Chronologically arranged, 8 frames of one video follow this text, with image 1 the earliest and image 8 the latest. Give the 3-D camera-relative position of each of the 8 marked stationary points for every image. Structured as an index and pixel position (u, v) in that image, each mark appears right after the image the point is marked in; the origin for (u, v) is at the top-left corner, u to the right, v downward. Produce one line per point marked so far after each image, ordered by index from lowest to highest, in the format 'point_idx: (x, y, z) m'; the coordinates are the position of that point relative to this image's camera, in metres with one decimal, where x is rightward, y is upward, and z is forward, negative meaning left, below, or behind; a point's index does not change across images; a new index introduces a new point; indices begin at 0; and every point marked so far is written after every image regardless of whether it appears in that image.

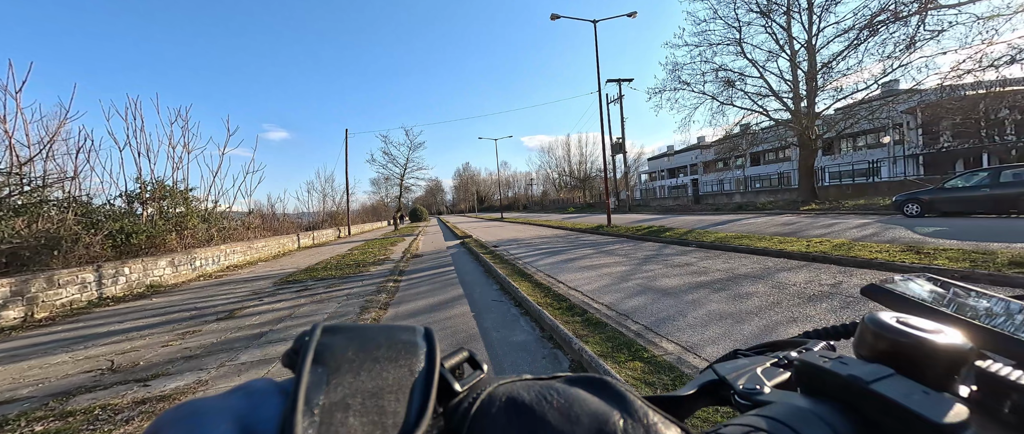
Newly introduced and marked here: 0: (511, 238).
0: (-0.1, -1.2, +19.5) m
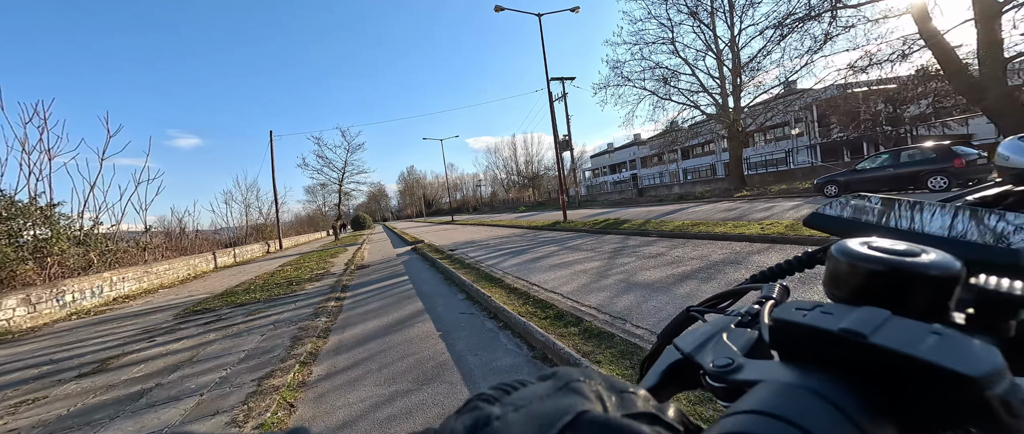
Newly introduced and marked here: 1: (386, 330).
0: (-2.4, -1.2, +18.4) m
1: (-2.0, -1.8, +5.5) m
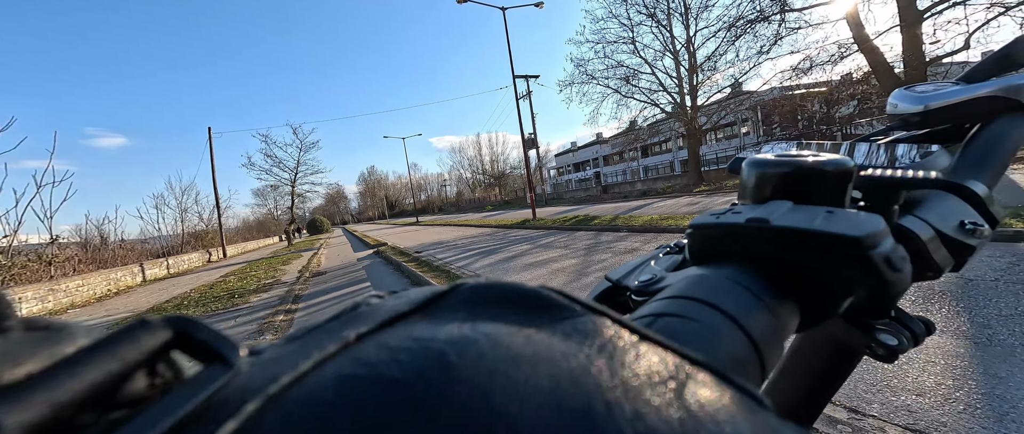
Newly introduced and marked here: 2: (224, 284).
0: (-4.0, -1.3, +17.5) m
1: (-2.3, -1.8, +4.8) m
2: (-10.6, -2.5, +12.8) m
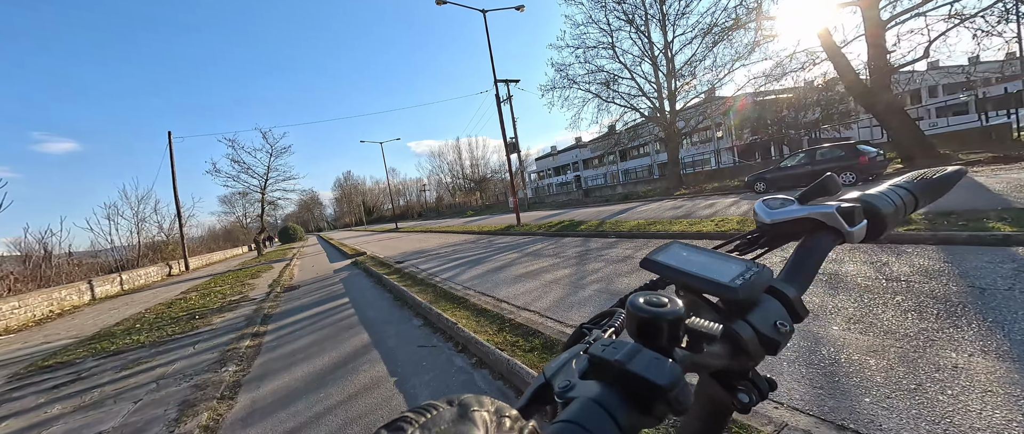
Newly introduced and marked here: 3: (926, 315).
0: (-4.8, -1.6, +16.9) m
1: (-2.3, -2.0, +4.2) m
2: (-11.1, -2.9, +11.7) m
3: (+4.0, -0.9, +3.3) m
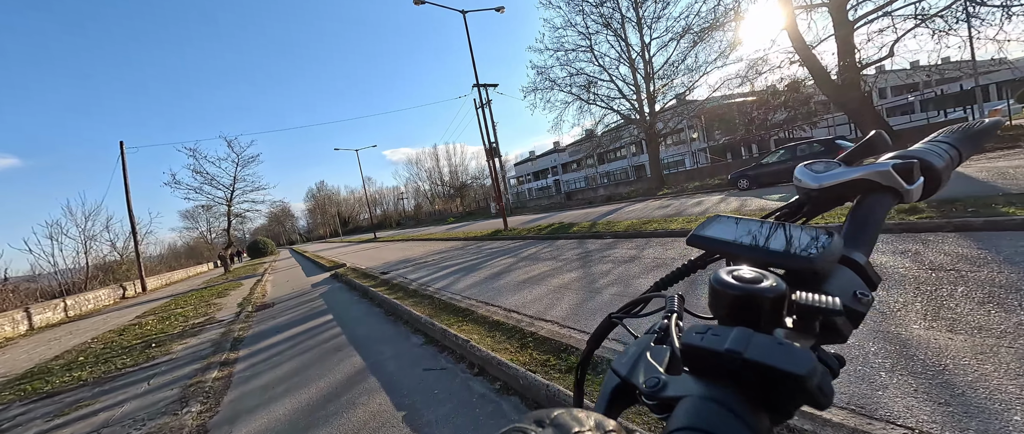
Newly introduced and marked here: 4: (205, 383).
0: (-5.2, -2.0, +16.0) m
1: (-2.1, -2.0, +3.5) m
2: (-11.2, -3.4, +10.4) m
3: (+4.2, -0.8, +3.0) m
4: (-4.1, -2.3, +4.7) m
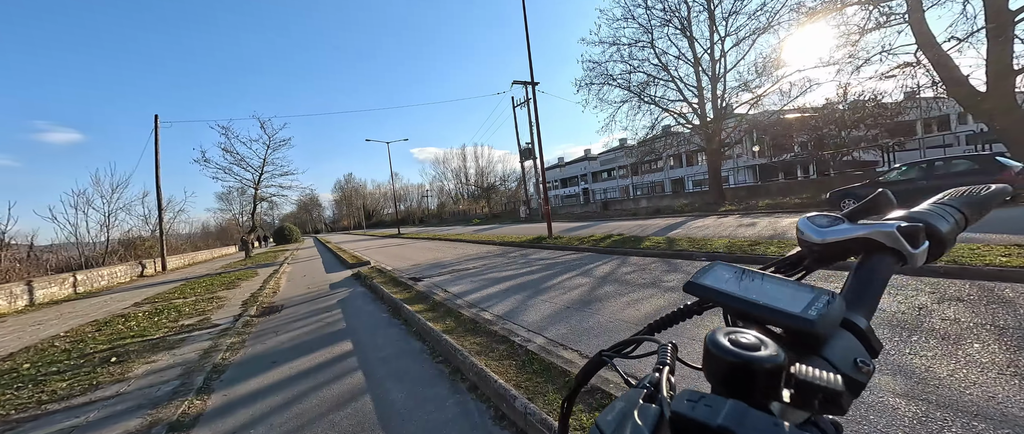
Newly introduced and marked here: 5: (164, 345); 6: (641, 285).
0: (-3.2, -1.8, +13.7) m
1: (-0.8, -1.9, +1.0) m
2: (-9.6, -2.7, +8.5) m
3: (+5.5, -1.1, +0.2) m
4: (-2.8, -2.0, +2.4) m
5: (-6.5, -2.3, +6.6) m
6: (+2.5, -1.3, +6.8) m
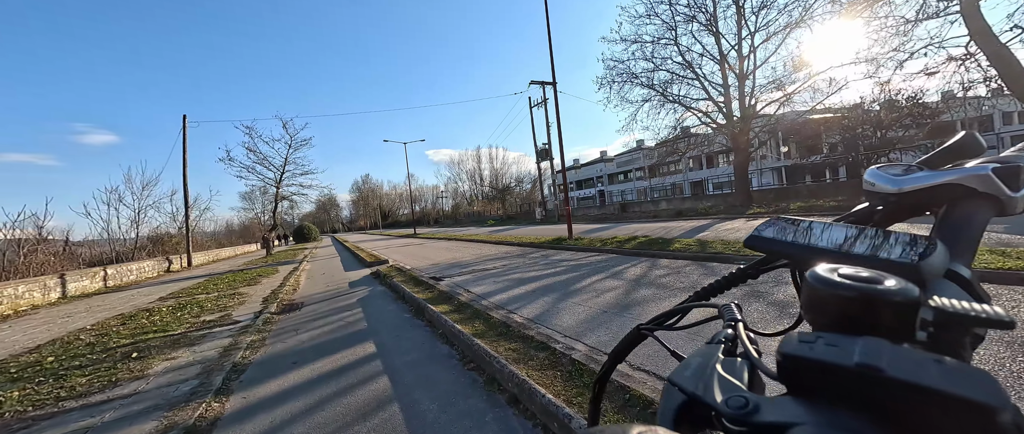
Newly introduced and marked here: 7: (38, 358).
0: (-2.4, -1.7, +13.5) m
1: (-0.5, -1.8, +0.7) m
2: (-9.0, -2.5, +8.5) m
3: (+5.8, -1.1, -0.4) m
4: (-2.5, -1.9, +2.2) m
5: (-6.0, -2.2, +6.4) m
6: (+3.0, -1.3, +6.3) m
7: (-8.5, -2.4, +6.4) m
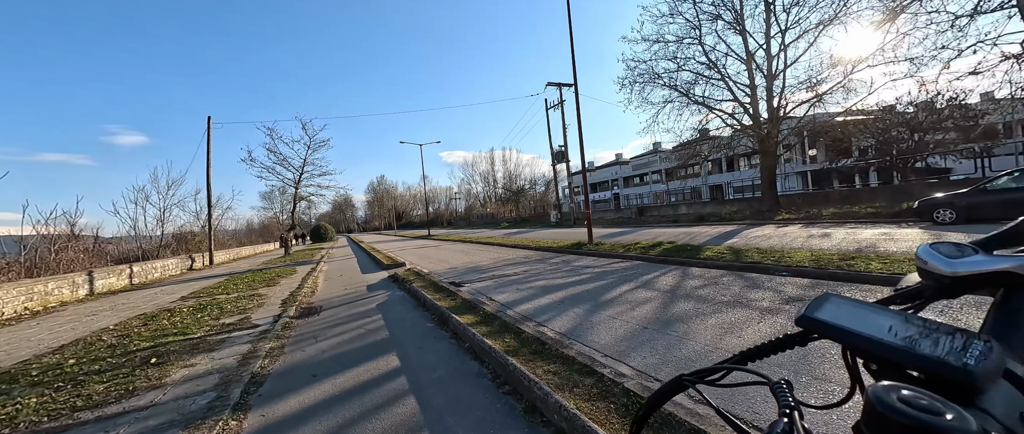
0: (-1.7, -1.9, +13.2) m
1: (-0.2, -1.8, +0.3) m
2: (-8.5, -2.5, +8.4) m
3: (+6.0, -1.2, -1.0) m
4: (-2.1, -1.9, +1.9) m
5: (-5.5, -2.3, +6.3) m
6: (+3.5, -1.4, +5.8) m
7: (-8.0, -2.4, +6.3) m
